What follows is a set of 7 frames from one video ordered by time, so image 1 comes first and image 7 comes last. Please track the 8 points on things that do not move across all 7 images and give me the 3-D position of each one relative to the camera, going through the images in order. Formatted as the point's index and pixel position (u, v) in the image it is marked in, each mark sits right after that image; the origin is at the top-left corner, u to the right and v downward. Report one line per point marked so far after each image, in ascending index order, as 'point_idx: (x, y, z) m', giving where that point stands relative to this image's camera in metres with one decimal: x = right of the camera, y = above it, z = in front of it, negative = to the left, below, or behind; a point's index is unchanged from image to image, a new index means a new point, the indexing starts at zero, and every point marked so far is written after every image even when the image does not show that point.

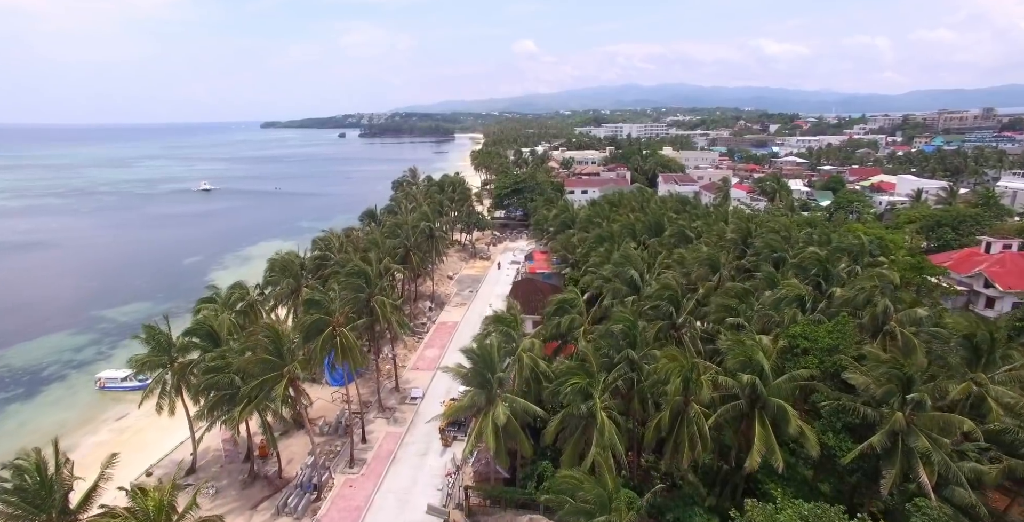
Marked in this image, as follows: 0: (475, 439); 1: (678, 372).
0: (-1.2, -6.0, +19.8) m
1: (+5.4, -3.6, +19.5) m
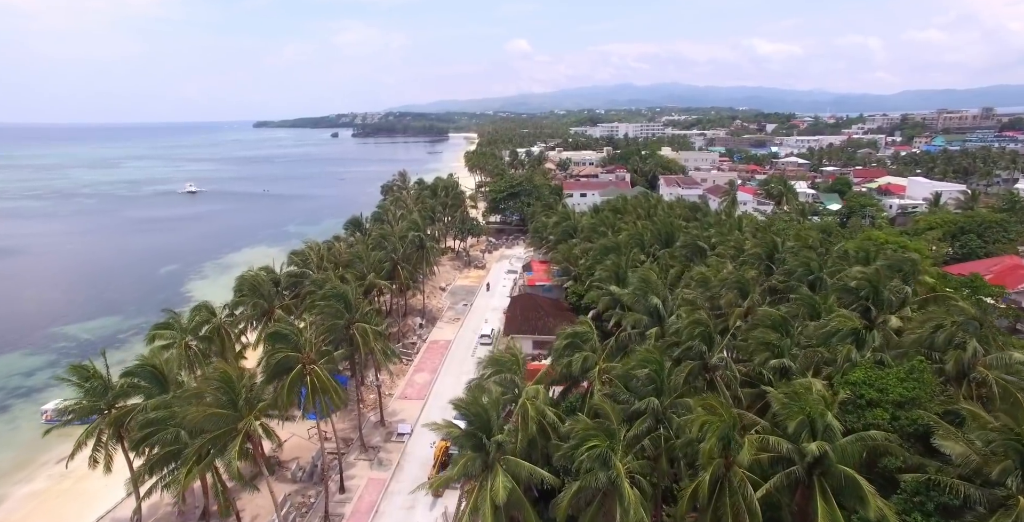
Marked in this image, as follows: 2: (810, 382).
0: (-1.2, -6.9, +16.2) m
1: (+5.5, -4.5, +15.9) m
2: (+8.7, -3.5, +17.2) m
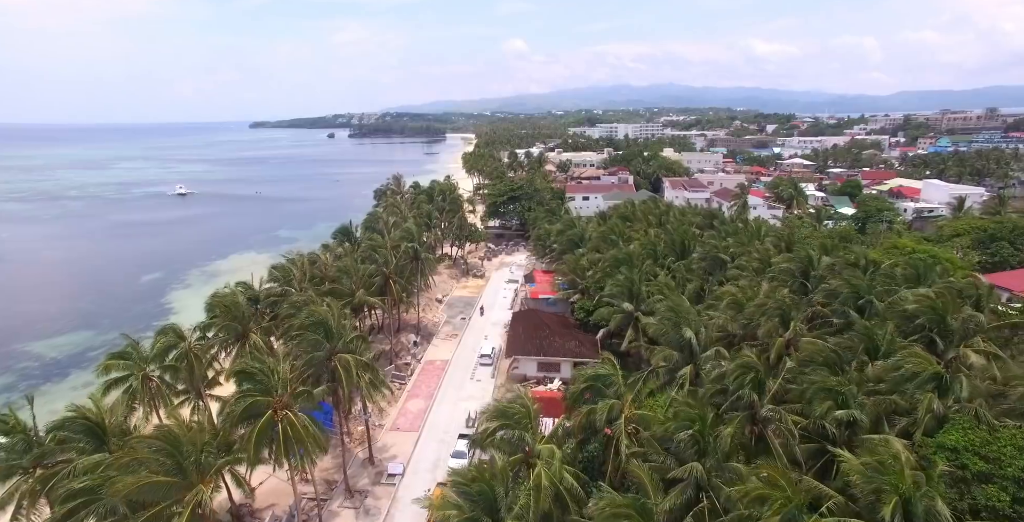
0: (-0.9, -7.8, +12.9) m
1: (+5.8, -5.3, +12.6) m
2: (+9.0, -4.3, +13.9) m
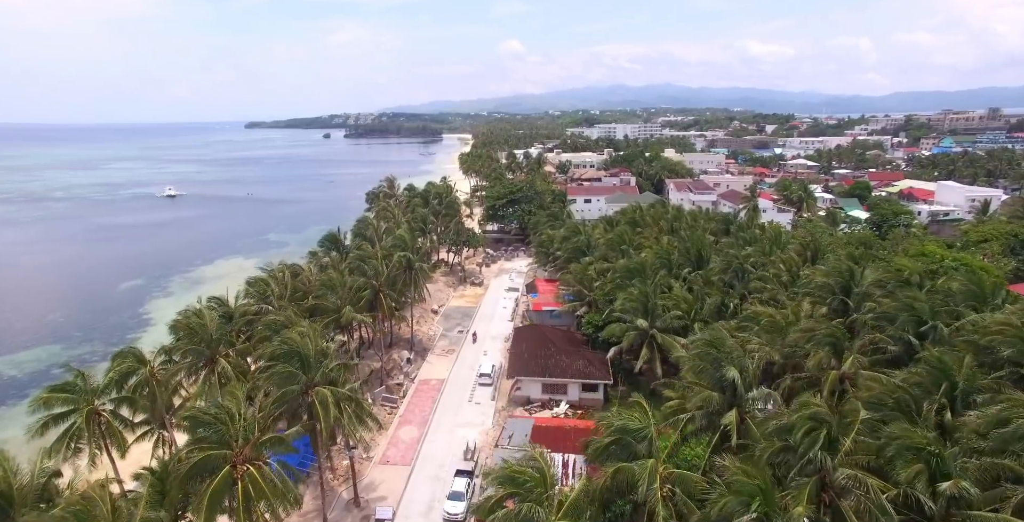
0: (-0.6, -8.4, +9.7) m
1: (+6.0, -5.9, +9.5) m
2: (+9.2, -4.9, +10.9) m
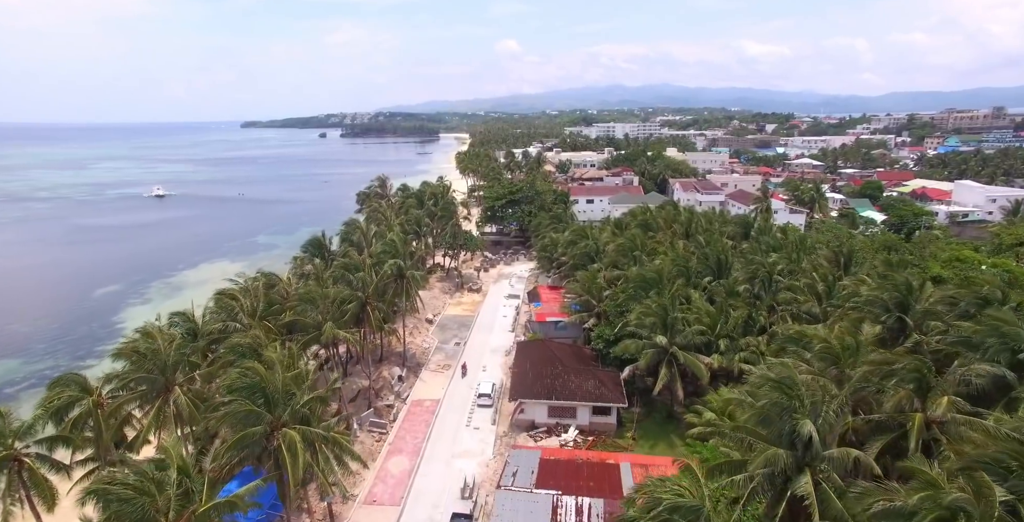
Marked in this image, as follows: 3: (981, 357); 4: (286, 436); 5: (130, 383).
0: (-0.4, -8.8, +6.4) m
1: (+6.3, -6.4, +6.2) m
2: (+9.4, -5.4, +7.6) m
3: (+13.1, -2.6, +16.6) m
4: (-6.3, -4.9, +16.3) m
5: (-12.8, -4.1, +19.8) m
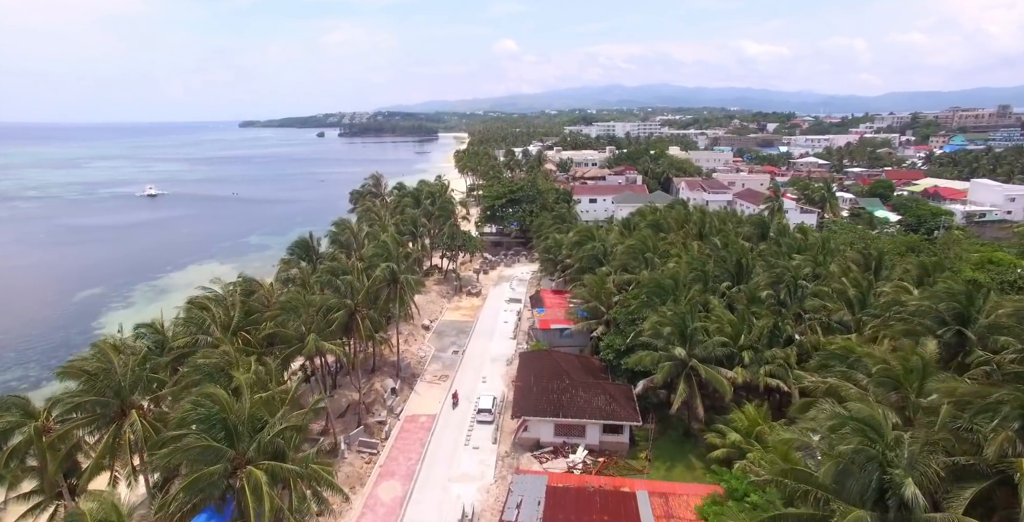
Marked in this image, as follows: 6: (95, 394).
0: (-0.2, -9.0, +3.9) m
1: (+6.4, -6.6, +3.7) m
2: (+9.6, -5.5, +5.1) m
3: (+13.3, -2.8, +14.1) m
4: (-6.1, -5.0, +13.8) m
5: (-12.7, -4.3, +17.2) m
6: (-12.5, -3.9, +17.6) m
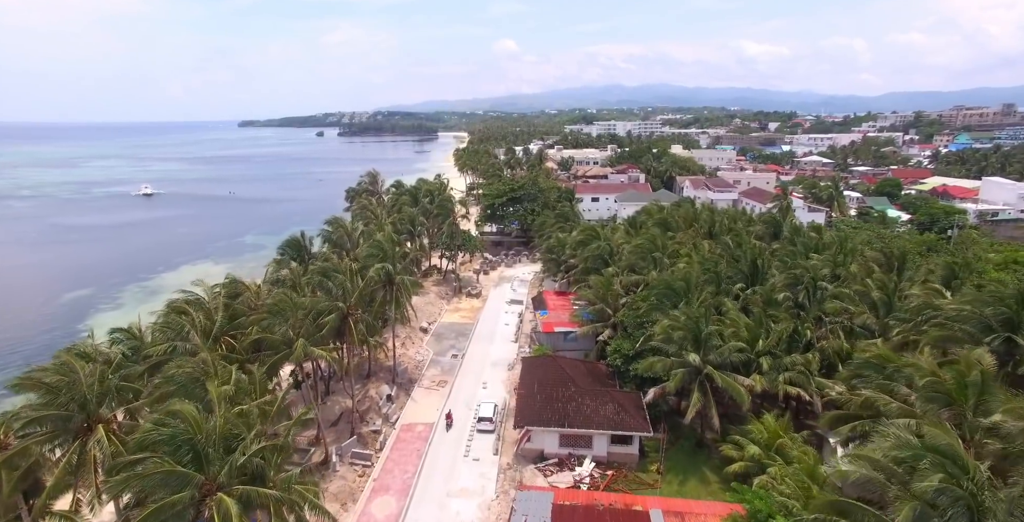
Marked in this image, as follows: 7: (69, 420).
0: (-0.1, -9.0, +2.3) m
1: (+6.5, -6.6, +2.1) m
2: (+9.7, -5.6, +3.5) m
3: (+13.4, -2.8, +12.5) m
4: (-6.0, -5.1, +12.2) m
5: (-12.6, -4.3, +15.7) m
6: (-12.4, -4.0, +16.1) m
7: (-12.0, -4.3, +16.0) m
